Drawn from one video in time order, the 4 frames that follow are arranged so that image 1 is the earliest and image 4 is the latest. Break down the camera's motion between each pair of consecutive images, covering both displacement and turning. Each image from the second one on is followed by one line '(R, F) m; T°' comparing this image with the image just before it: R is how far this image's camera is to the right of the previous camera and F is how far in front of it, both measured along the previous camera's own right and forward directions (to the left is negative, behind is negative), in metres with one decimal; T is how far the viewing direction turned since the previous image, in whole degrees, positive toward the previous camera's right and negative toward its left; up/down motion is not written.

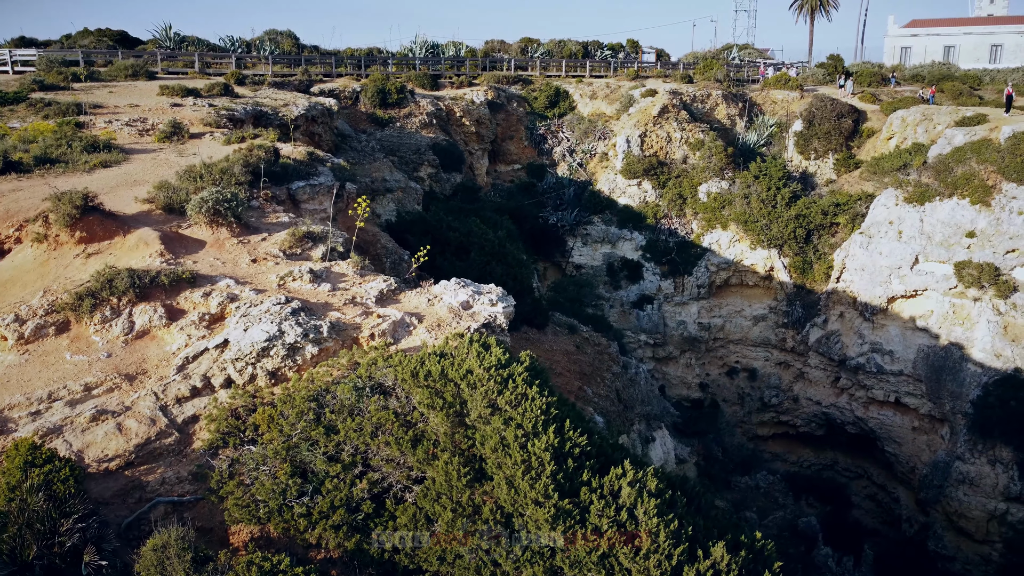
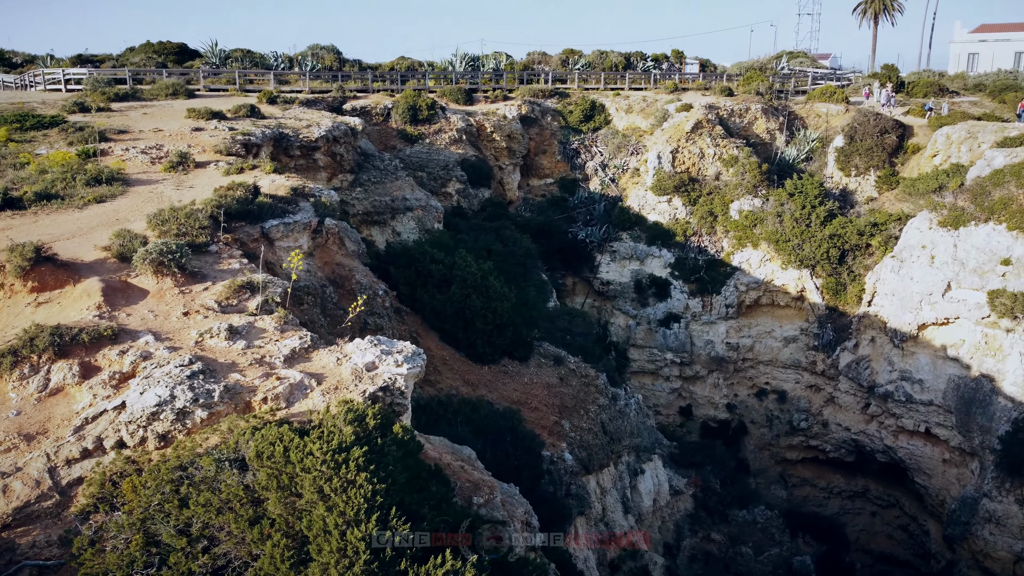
(+1.7, -0.1) m; -5°
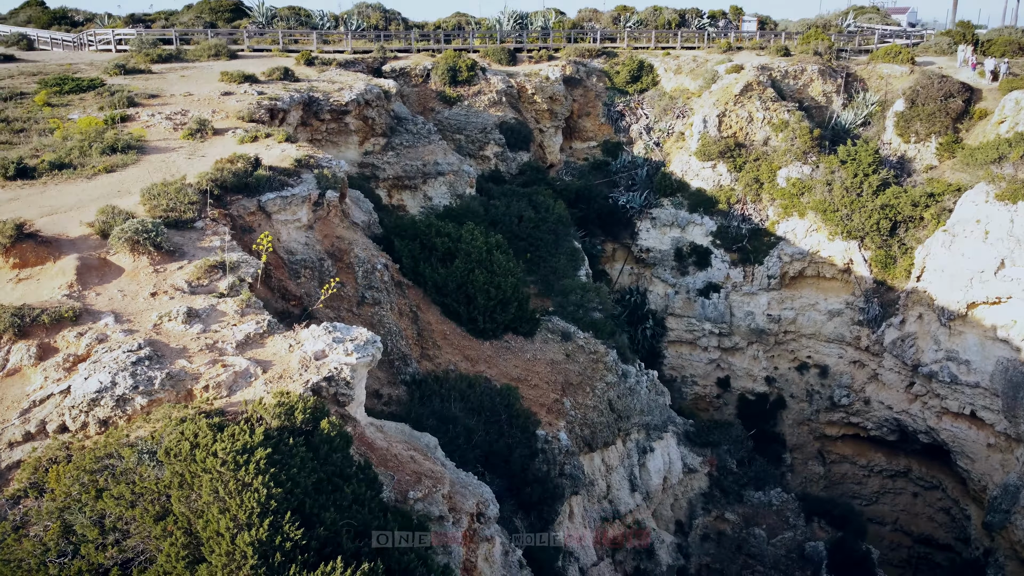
(+1.2, +0.3) m; -5°
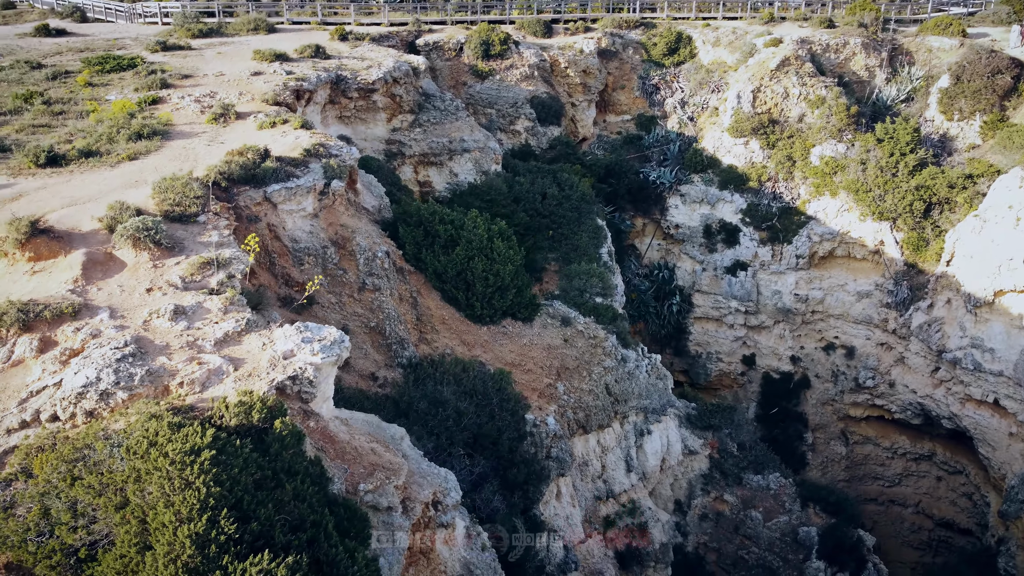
(+1.1, -0.5) m; -4°
